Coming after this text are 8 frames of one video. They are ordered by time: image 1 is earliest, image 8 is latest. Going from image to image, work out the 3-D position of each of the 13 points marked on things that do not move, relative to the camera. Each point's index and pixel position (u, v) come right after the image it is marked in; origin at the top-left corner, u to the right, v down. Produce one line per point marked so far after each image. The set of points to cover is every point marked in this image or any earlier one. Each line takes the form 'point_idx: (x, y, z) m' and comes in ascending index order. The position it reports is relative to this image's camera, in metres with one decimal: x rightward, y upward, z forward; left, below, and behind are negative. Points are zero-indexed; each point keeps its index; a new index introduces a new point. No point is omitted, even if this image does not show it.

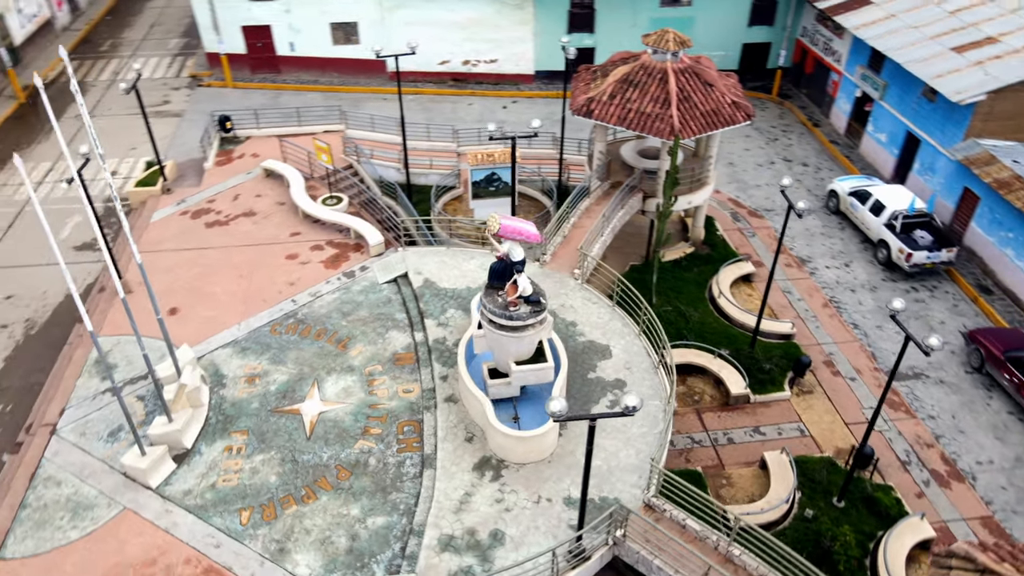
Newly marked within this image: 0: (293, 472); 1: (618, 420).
0: (-5.0, -4.2, +16.8) m
1: (+2.5, -3.1, +17.6) m
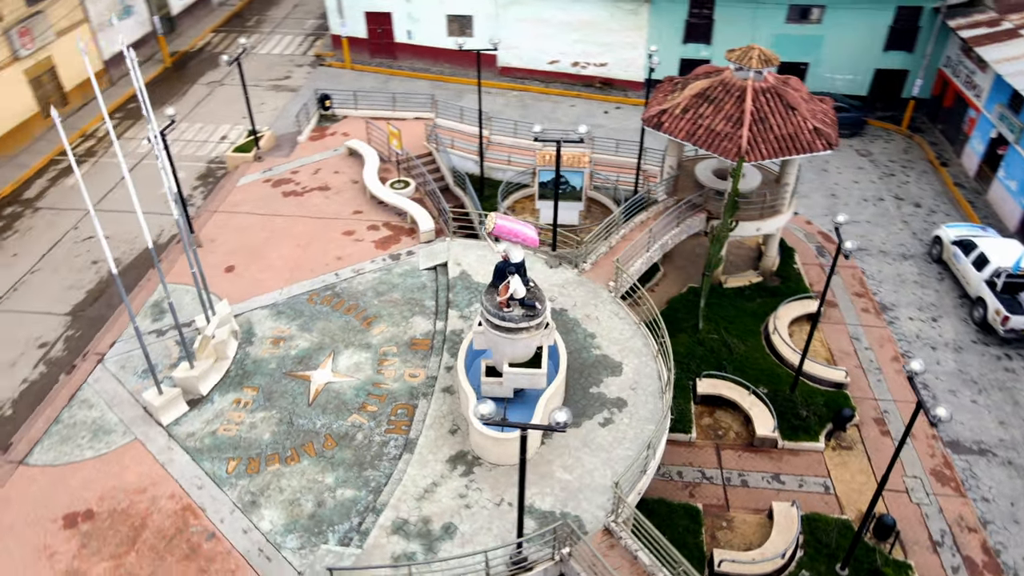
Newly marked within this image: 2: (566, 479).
0: (-5.4, -3.5, +17.7) m
1: (+2.2, -3.5, +17.2) m
2: (+1.2, -4.2, +16.2) m
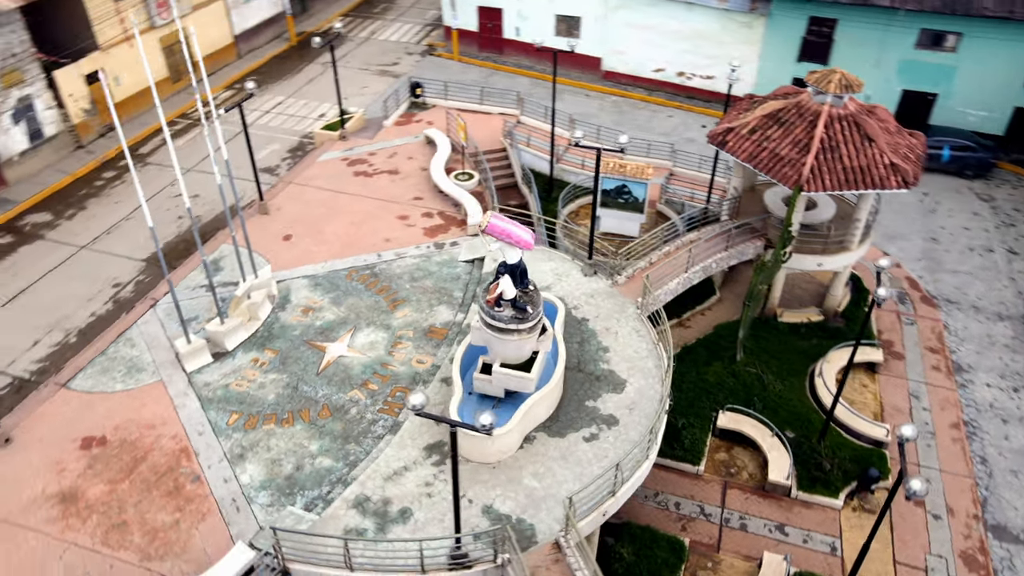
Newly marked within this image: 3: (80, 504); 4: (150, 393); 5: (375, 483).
0: (-5.6, -2.7, +18.7) m
1: (+1.7, -3.7, +16.8) m
2: (+0.4, -4.3, +16.1) m
3: (-9.4, -4.7, +16.2) m
4: (-9.2, -2.7, +18.8) m
5: (-3.0, -4.3, +16.2) m
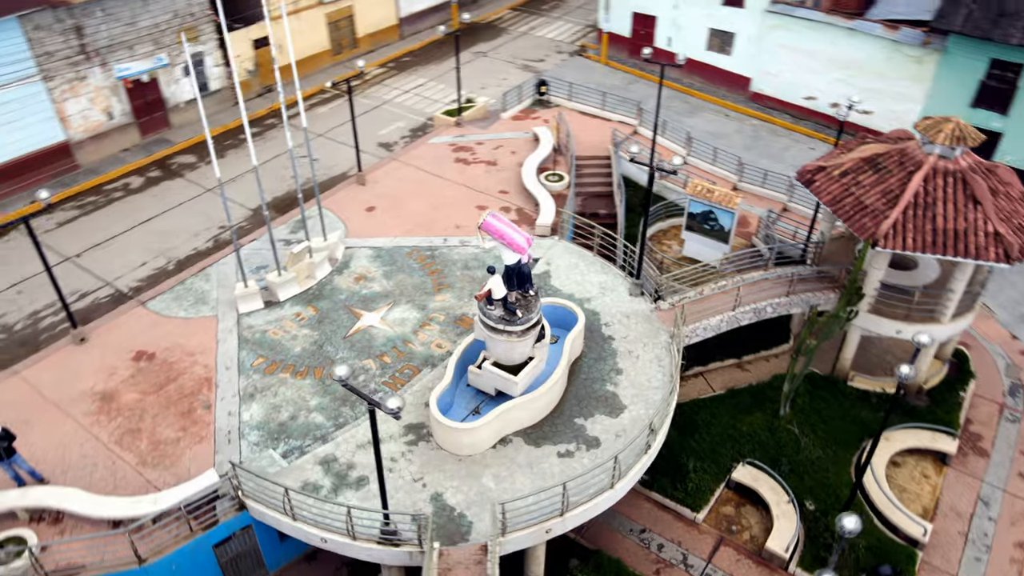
0: (-5.4, -1.8, +20.1) m
1: (+0.9, -4.0, +16.6) m
2: (-0.6, -4.3, +16.2) m
3: (-10.0, -2.9, +18.6) m
4: (-8.8, -1.0, +21.1) m
5: (-3.8, -3.7, +17.1) m
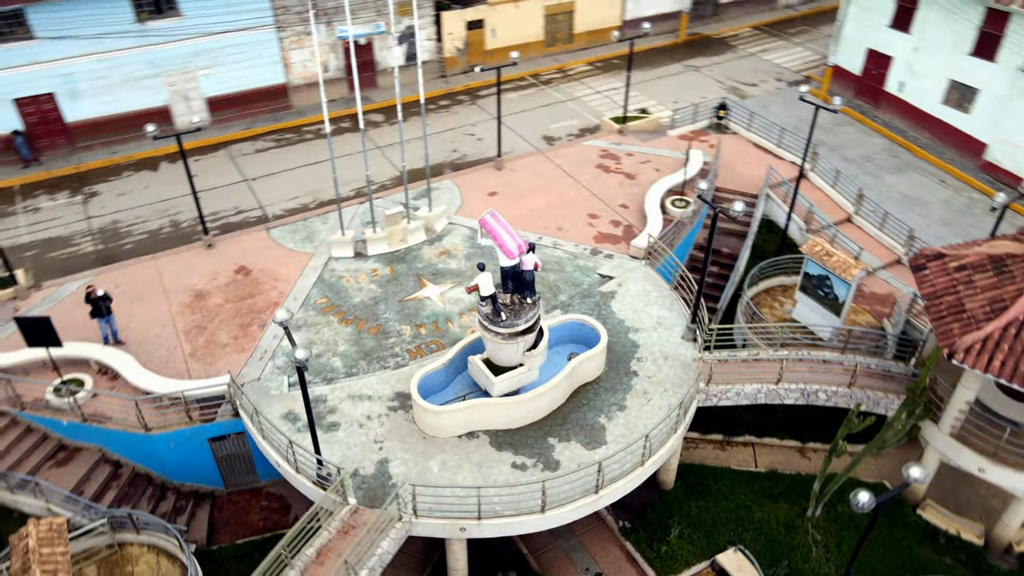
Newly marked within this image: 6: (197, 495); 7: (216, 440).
0: (-4.3, -0.5, +21.9) m
1: (-0.3, -4.2, +16.6) m
2: (-1.9, -4.1, +16.7) m
3: (-9.3, -0.4, +22.0) m
4: (-6.9, +1.0, +23.9) m
5: (-4.3, -2.7, +18.6) m
6: (-8.1, -5.4, +19.3) m
7: (-7.4, -3.8, +18.5) m
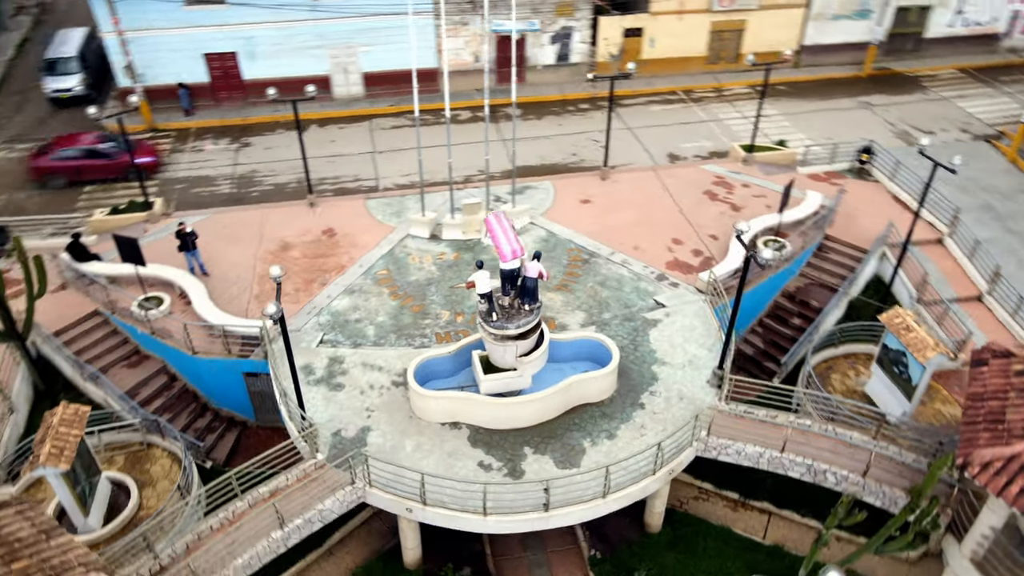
0: (-2.9, +0.1, +23.0) m
1: (-1.2, -4.1, +16.9) m
2: (-2.6, -3.7, +17.4) m
3: (-7.5, +1.1, +24.4) m
4: (-4.5, +2.0, +25.6) m
5: (-4.2, -1.9, +19.8) m
6: (-8.1, -3.9, +21.5) m
7: (-7.3, -2.4, +20.6) m
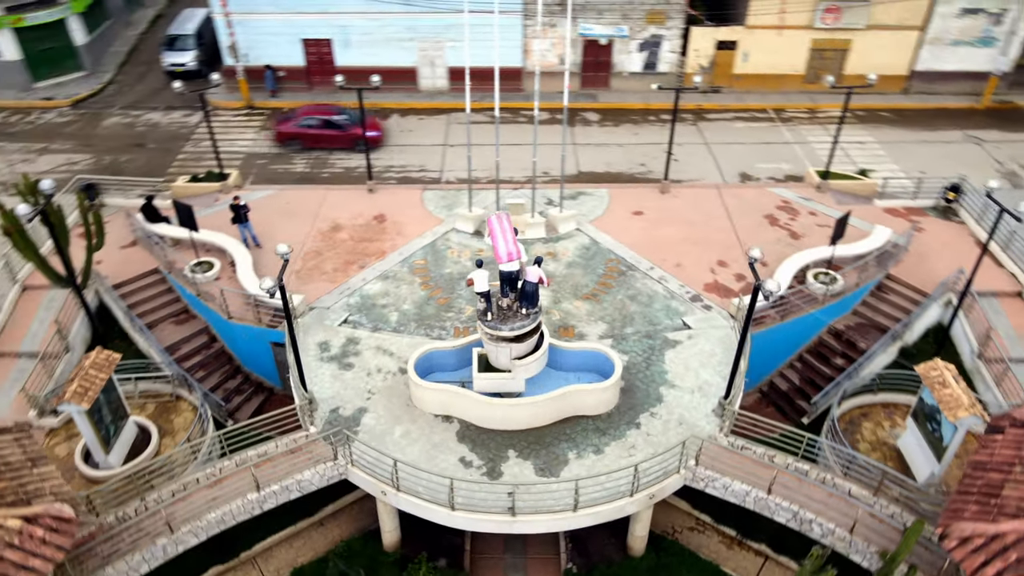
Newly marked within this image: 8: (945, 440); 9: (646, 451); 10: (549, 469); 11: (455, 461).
0: (-1.9, +0.3, +23.4) m
1: (-1.6, -4.0, +17.2) m
2: (-2.9, -3.5, +17.9) m
3: (-6.2, +1.8, +25.5) m
4: (-2.9, +2.4, +26.2) m
5: (-3.9, -1.5, +20.5) m
6: (-7.8, -3.0, +22.8) m
7: (-6.9, -1.7, +21.7) m
8: (+10.6, -3.7, +18.1) m
9: (+3.2, -3.8, +17.4) m
10: (+0.9, -4.2, +17.0) m
11: (-1.3, -4.0, +17.2) m
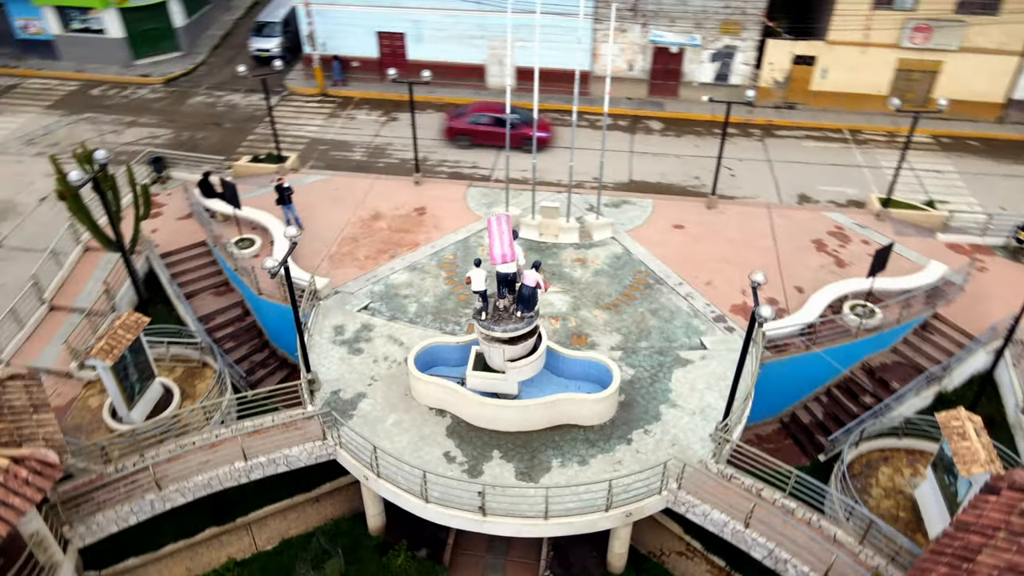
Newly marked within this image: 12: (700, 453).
0: (-1.2, +0.4, +23.6) m
1: (-2.0, -3.9, +17.4) m
2: (-3.2, -3.2, +18.3) m
3: (-5.0, +2.3, +26.2) m
4: (-1.6, +2.5, +26.5) m
5: (-3.6, -1.2, +21.0) m
6: (-7.3, -2.4, +23.7) m
7: (-6.5, -1.1, +22.6) m
8: (+10.2, -4.7, +16.9) m
9: (+2.8, -4.1, +17.1) m
10: (+0.4, -4.3, +17.0) m
11: (-1.7, -3.9, +17.4) m
12: (+4.4, -3.9, +17.4) m
